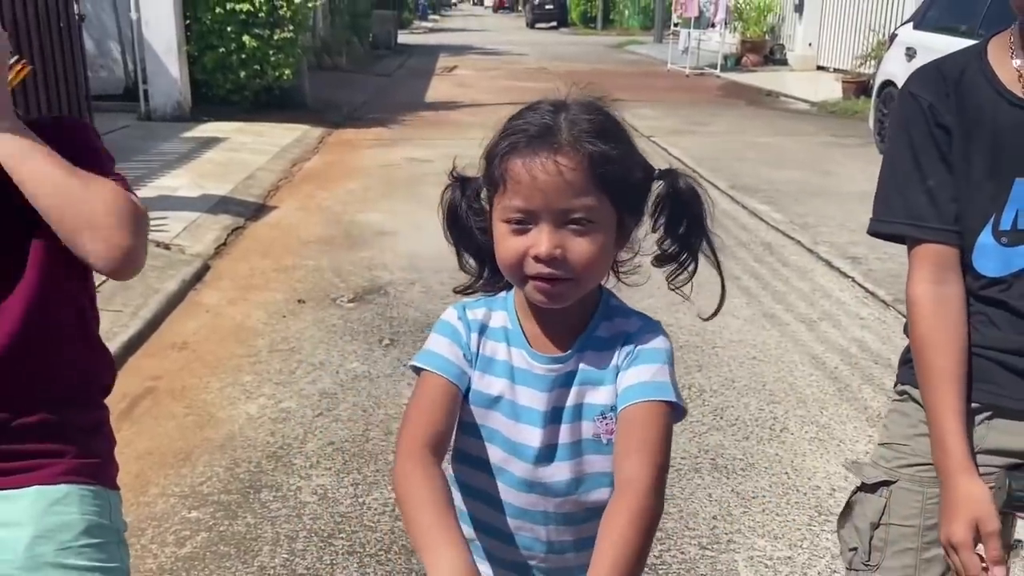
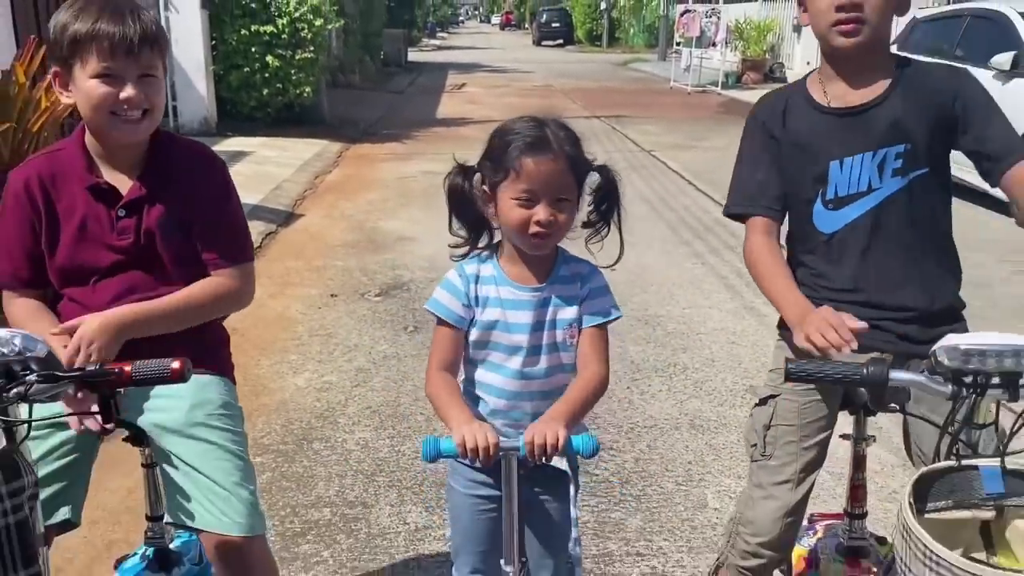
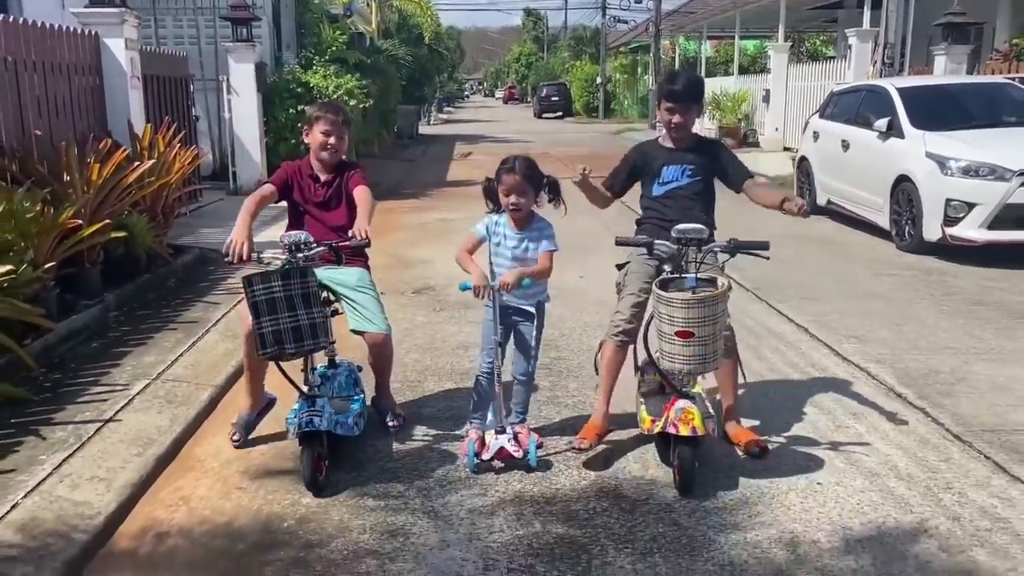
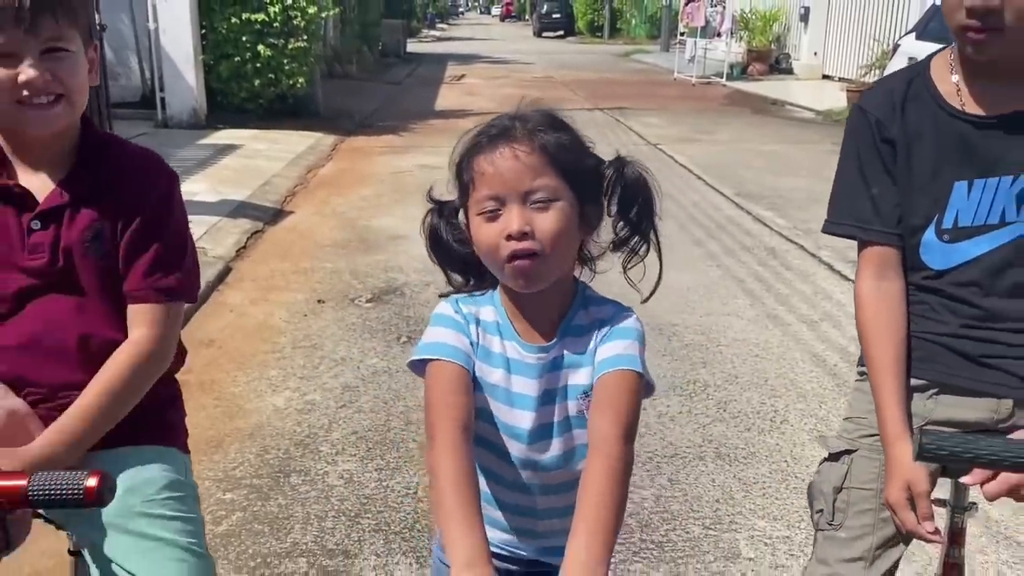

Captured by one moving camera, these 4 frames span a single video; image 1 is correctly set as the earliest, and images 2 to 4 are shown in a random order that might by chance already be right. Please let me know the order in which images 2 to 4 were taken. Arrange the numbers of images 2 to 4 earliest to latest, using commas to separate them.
4, 2, 3
